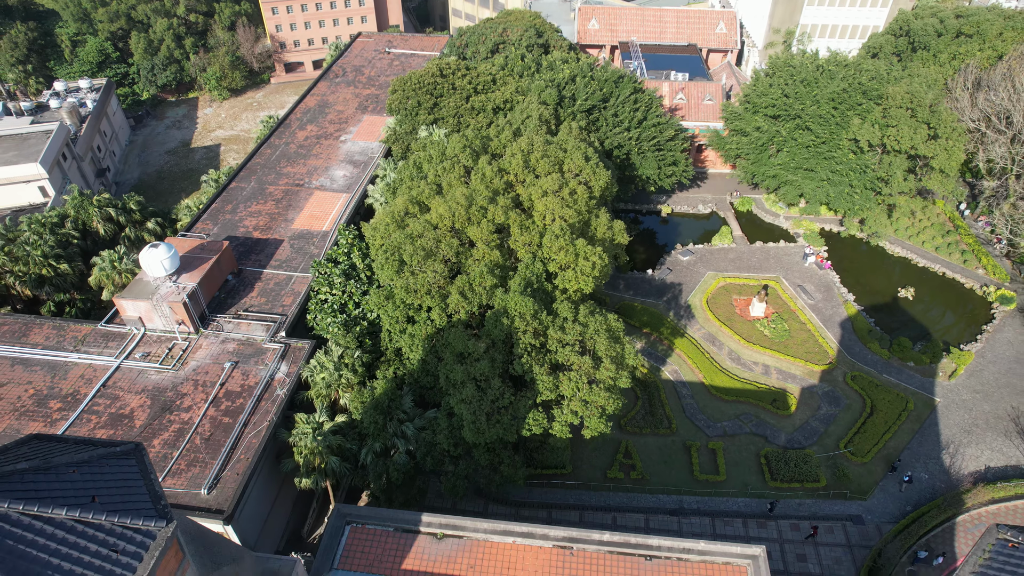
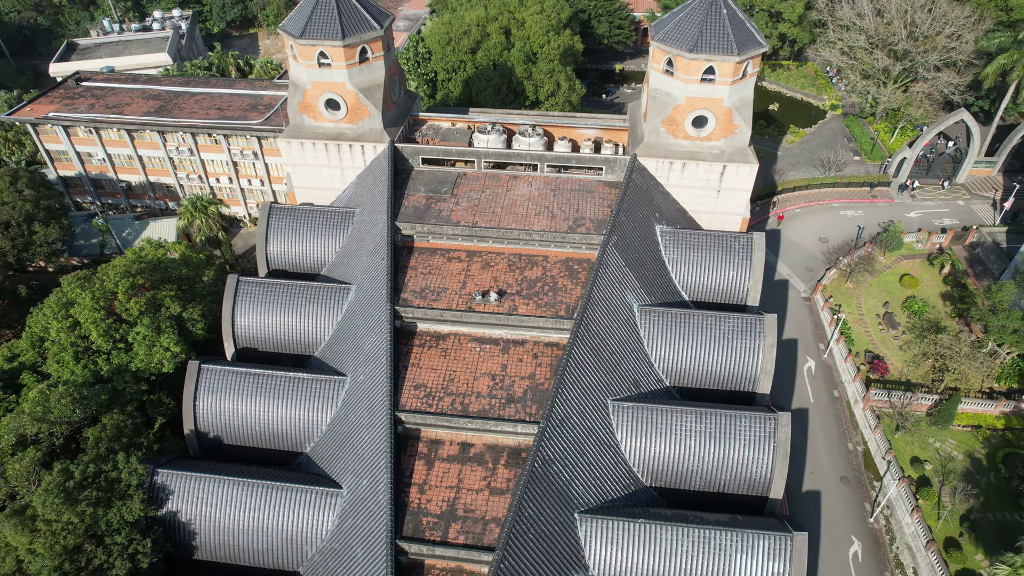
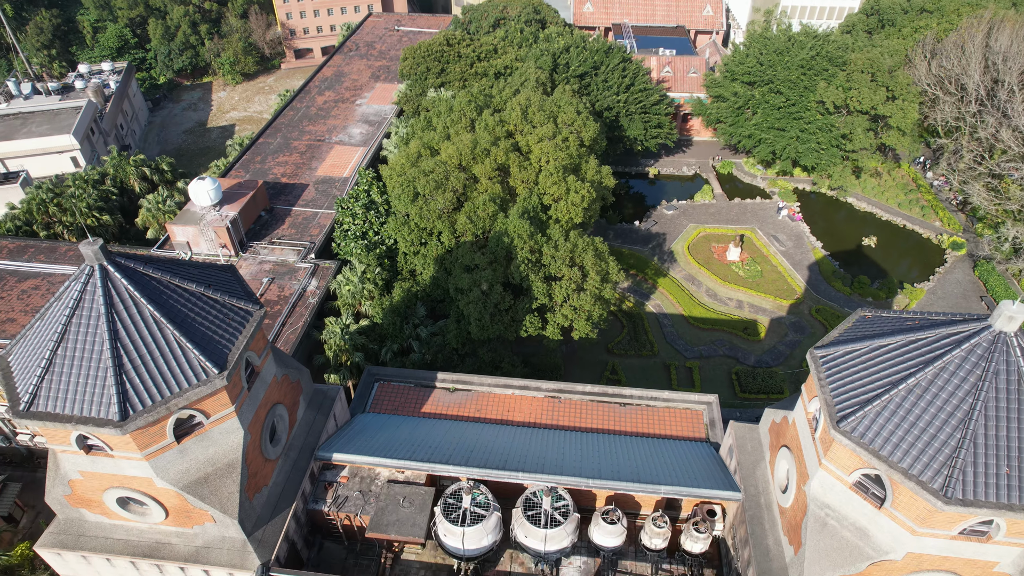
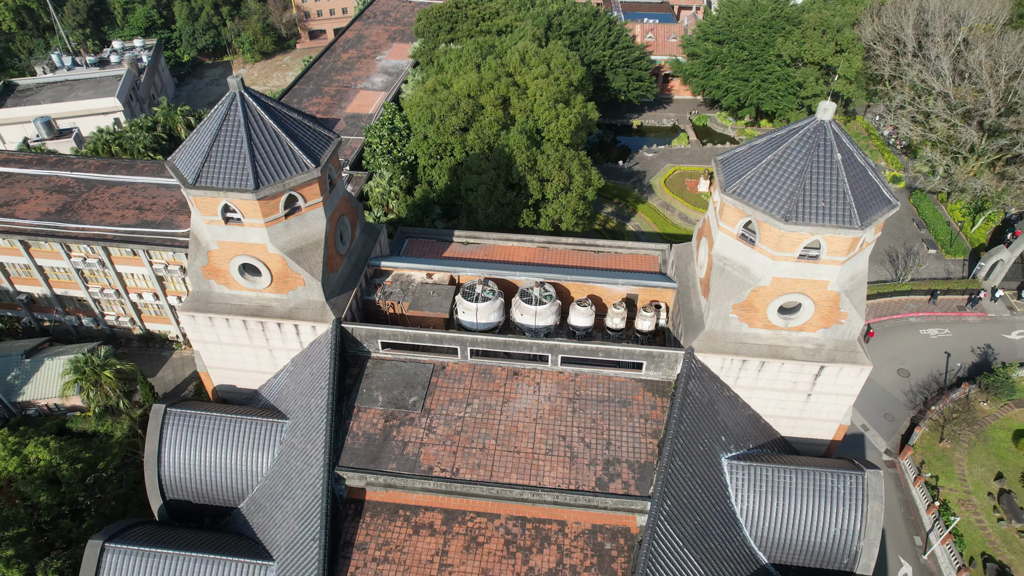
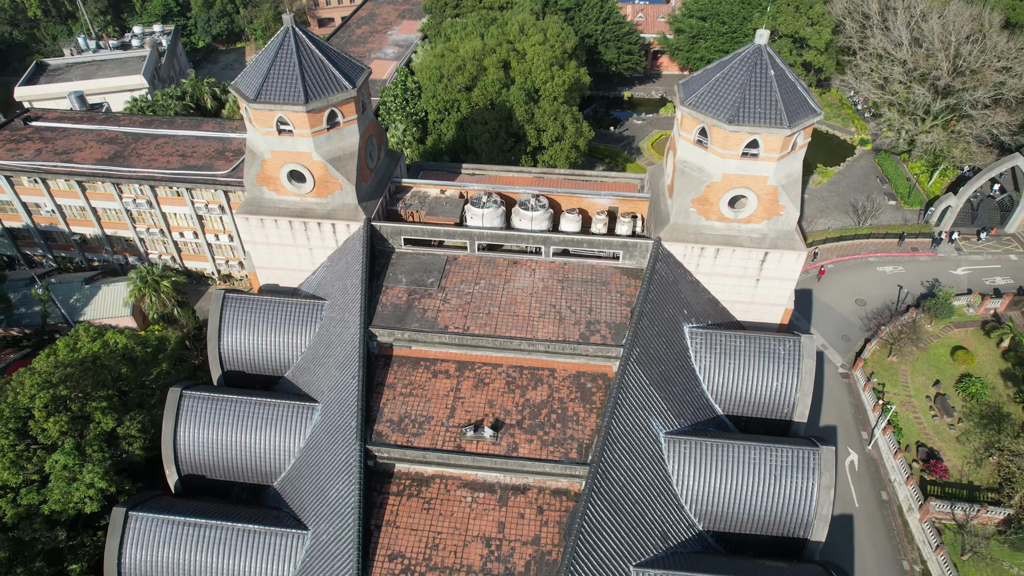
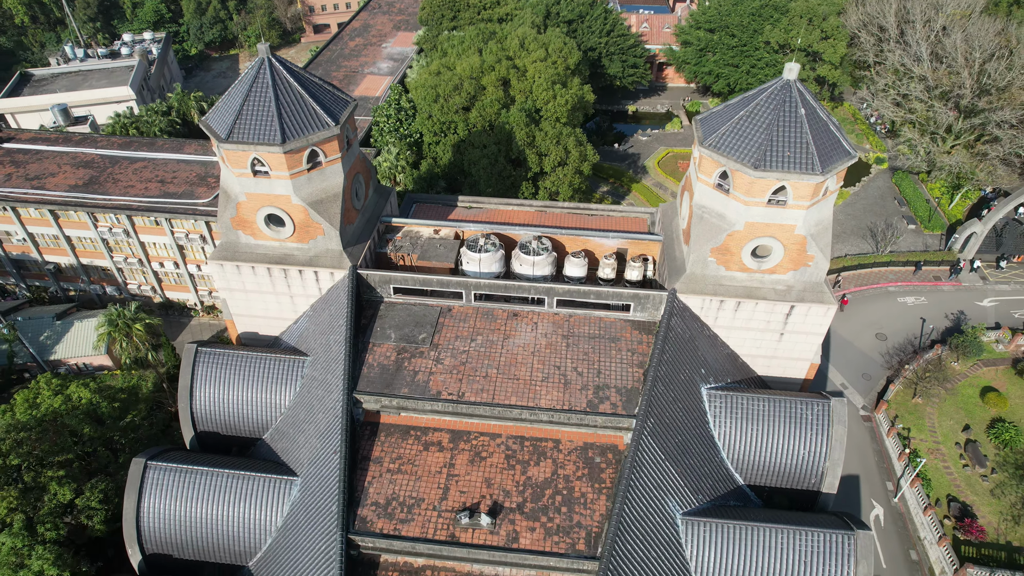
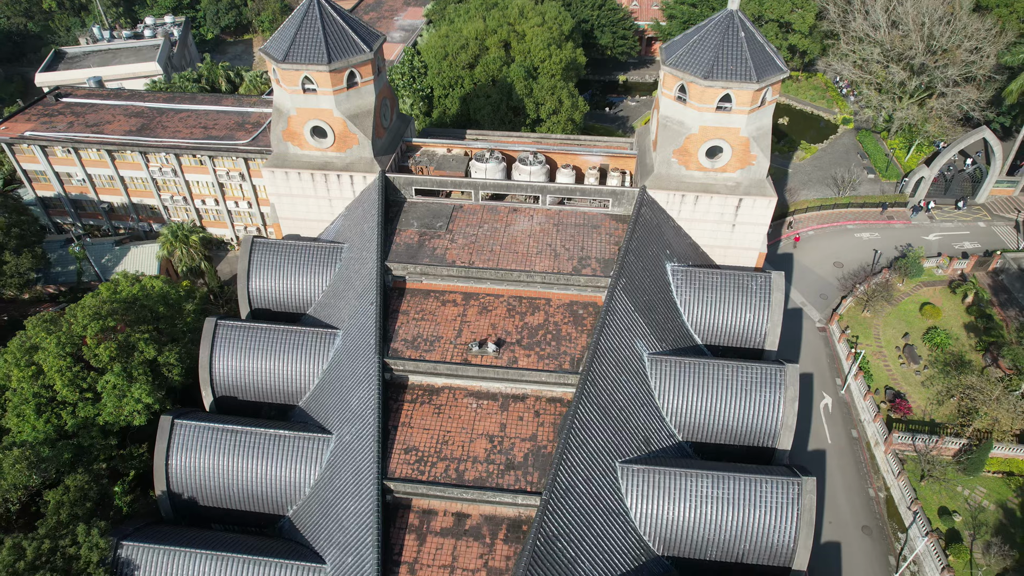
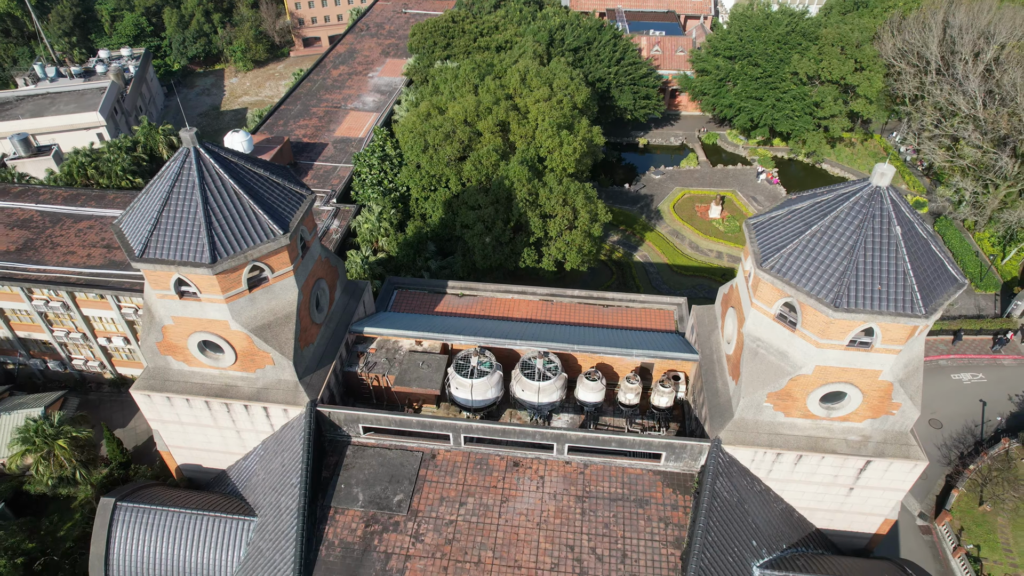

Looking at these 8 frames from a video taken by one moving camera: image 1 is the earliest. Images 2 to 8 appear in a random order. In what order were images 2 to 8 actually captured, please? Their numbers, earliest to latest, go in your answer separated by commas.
3, 8, 4, 6, 5, 7, 2
